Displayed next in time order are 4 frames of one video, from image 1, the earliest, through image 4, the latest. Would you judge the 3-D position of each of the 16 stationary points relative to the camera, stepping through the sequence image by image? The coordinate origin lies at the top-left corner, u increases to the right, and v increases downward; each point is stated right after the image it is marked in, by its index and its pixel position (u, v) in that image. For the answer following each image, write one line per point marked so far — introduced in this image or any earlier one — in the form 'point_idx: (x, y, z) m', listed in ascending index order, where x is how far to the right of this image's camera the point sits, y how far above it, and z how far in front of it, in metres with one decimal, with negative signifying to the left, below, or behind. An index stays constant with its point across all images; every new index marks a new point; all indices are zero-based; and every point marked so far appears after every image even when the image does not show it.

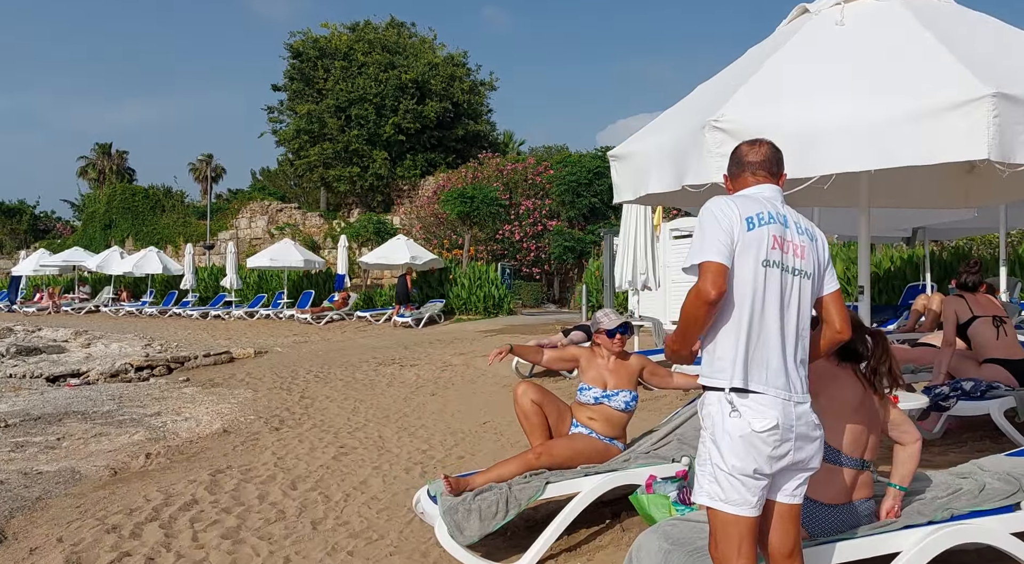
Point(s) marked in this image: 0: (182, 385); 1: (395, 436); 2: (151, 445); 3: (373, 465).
0: (-5.0, -1.6, +11.6) m
1: (-1.1, -1.4, +6.8) m
2: (-3.3, -1.5, +7.1) m
3: (-1.0, -1.4, +5.7) m
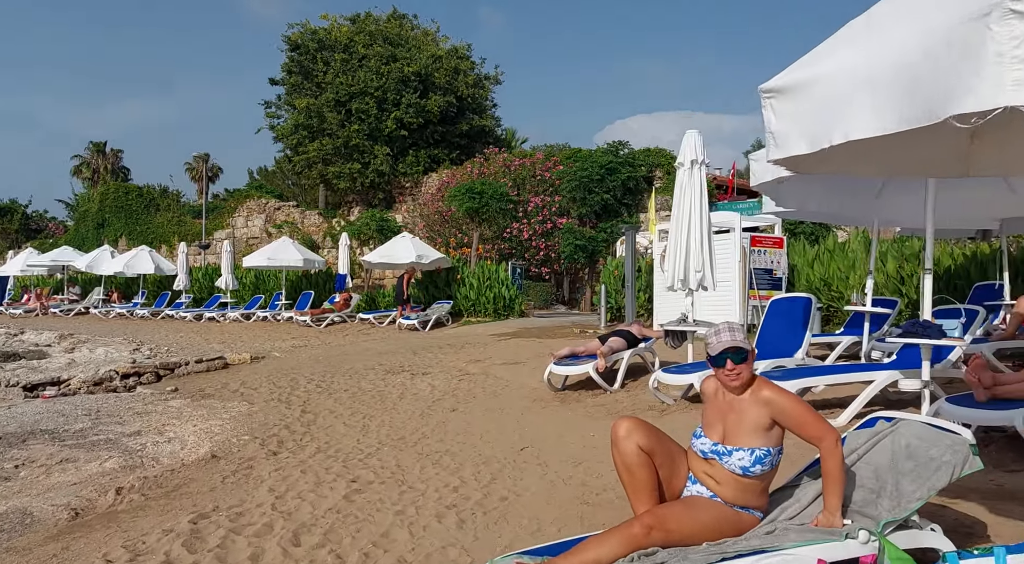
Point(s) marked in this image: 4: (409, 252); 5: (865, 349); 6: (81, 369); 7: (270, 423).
0: (-4.7, -1.6, +10.5) m
1: (-0.7, -1.4, +5.7) m
2: (-3.0, -1.5, +5.9) m
3: (-0.7, -1.4, +4.6) m
4: (-2.6, +0.8, +19.6) m
5: (+3.6, -0.7, +7.8) m
6: (-7.8, -1.6, +13.8) m
7: (-2.6, -1.5, +8.0) m
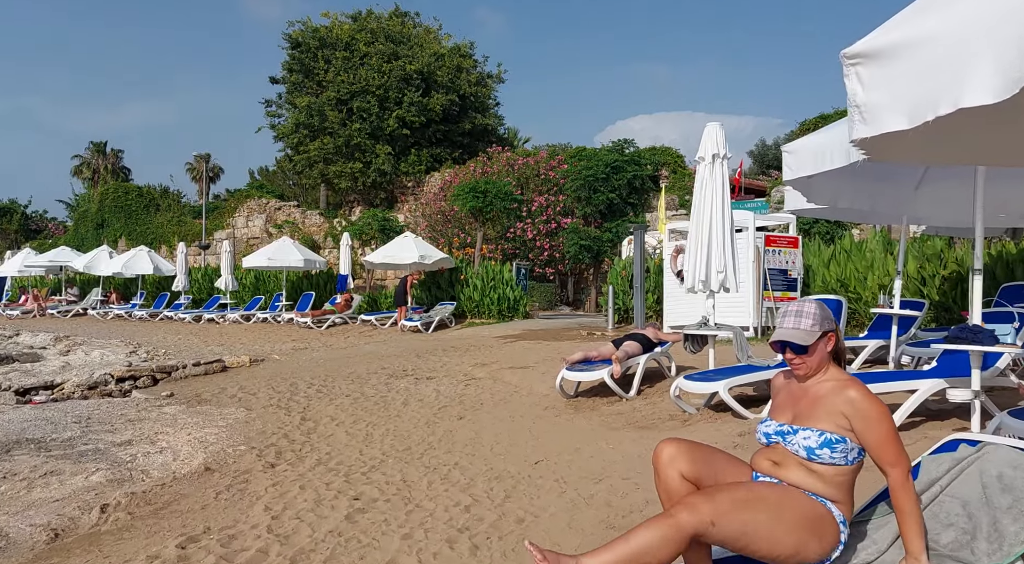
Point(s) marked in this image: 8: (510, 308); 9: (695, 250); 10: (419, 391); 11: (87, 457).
0: (-4.6, -1.6, +10.1) m
1: (-0.6, -1.4, +5.3) m
2: (-2.9, -1.5, +5.5) m
3: (-0.6, -1.4, +4.2) m
4: (-2.5, +0.8, +19.3) m
5: (+3.7, -0.7, +7.4) m
6: (-7.7, -1.6, +13.5) m
7: (-2.4, -1.5, +7.7) m
8: (0.0, -0.7, +19.7) m
9: (+1.6, +0.3, +6.8) m
10: (-1.2, -1.3, +9.5) m
11: (-3.7, -1.5, +6.7) m
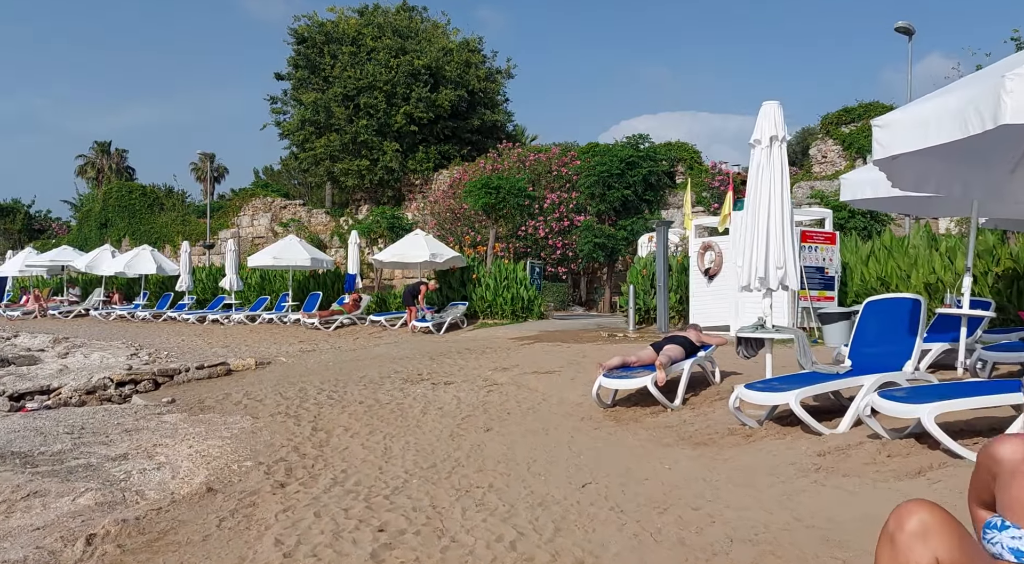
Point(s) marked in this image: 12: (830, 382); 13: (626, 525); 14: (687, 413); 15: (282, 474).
0: (-4.3, -1.6, +9.5) m
1: (-0.4, -1.4, +4.6) m
2: (-2.6, -1.5, +4.9) m
3: (-0.3, -1.4, +3.6) m
4: (-2.2, +0.8, +18.6) m
5: (+4.0, -0.7, +6.7) m
6: (-7.4, -1.6, +12.8) m
7: (-2.2, -1.5, +7.0) m
8: (+0.3, -0.6, +19.0) m
9: (+1.9, +0.3, +6.1) m
10: (-0.9, -1.3, +8.8) m
11: (-3.4, -1.5, +6.0) m
12: (+2.1, -0.7, +5.2) m
13: (+0.6, -1.3, +4.0) m
14: (+1.4, -1.1, +6.3) m
15: (-1.7, -1.5, +5.8) m
